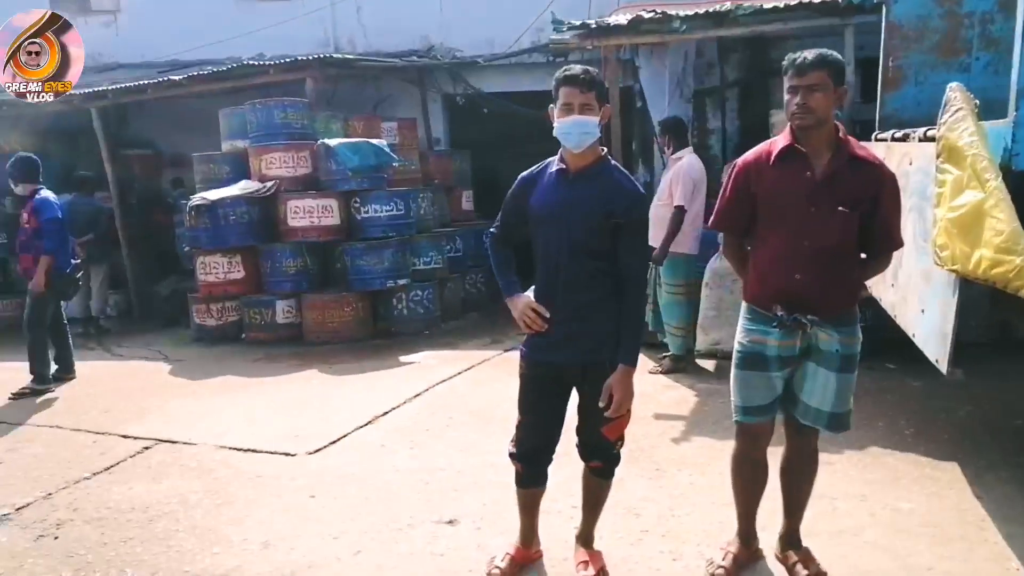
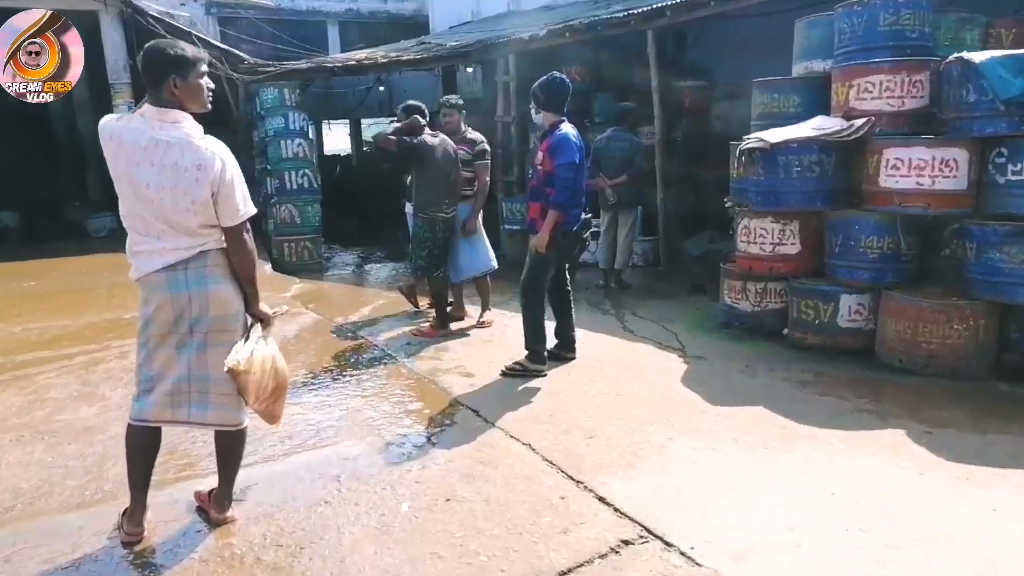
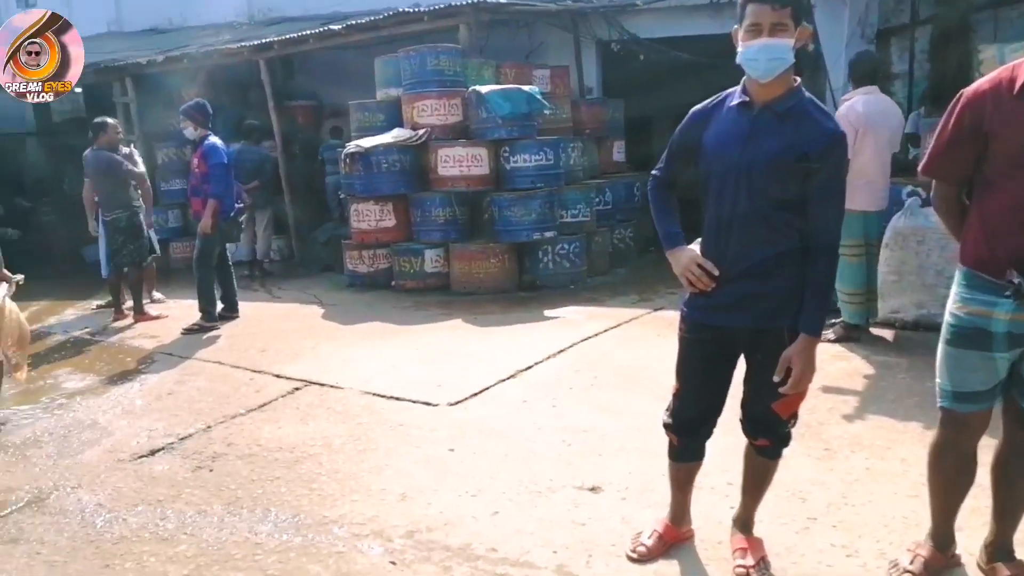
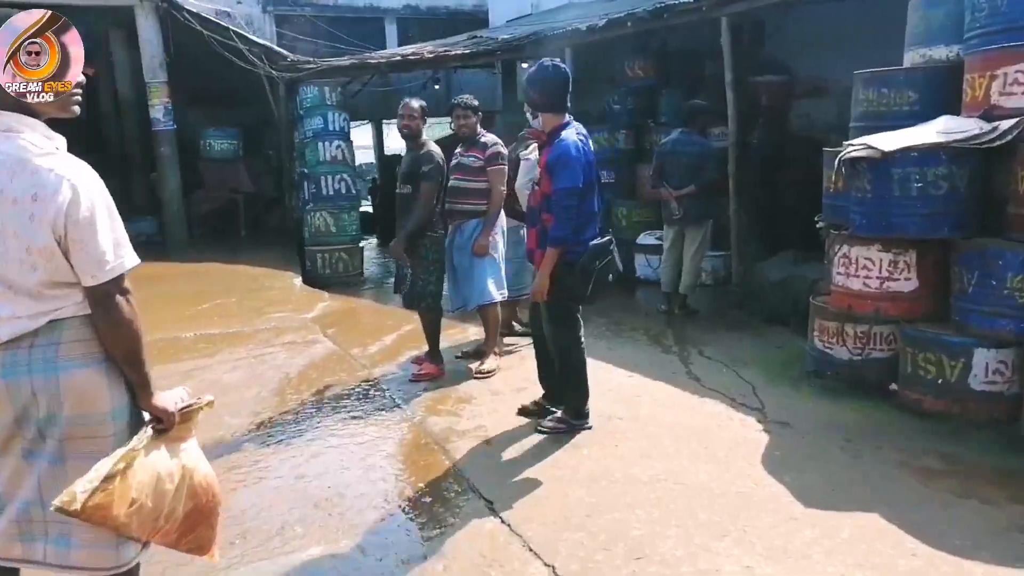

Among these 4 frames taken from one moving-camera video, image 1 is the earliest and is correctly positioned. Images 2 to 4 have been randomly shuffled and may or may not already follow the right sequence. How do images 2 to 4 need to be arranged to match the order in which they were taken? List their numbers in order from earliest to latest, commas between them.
3, 2, 4
